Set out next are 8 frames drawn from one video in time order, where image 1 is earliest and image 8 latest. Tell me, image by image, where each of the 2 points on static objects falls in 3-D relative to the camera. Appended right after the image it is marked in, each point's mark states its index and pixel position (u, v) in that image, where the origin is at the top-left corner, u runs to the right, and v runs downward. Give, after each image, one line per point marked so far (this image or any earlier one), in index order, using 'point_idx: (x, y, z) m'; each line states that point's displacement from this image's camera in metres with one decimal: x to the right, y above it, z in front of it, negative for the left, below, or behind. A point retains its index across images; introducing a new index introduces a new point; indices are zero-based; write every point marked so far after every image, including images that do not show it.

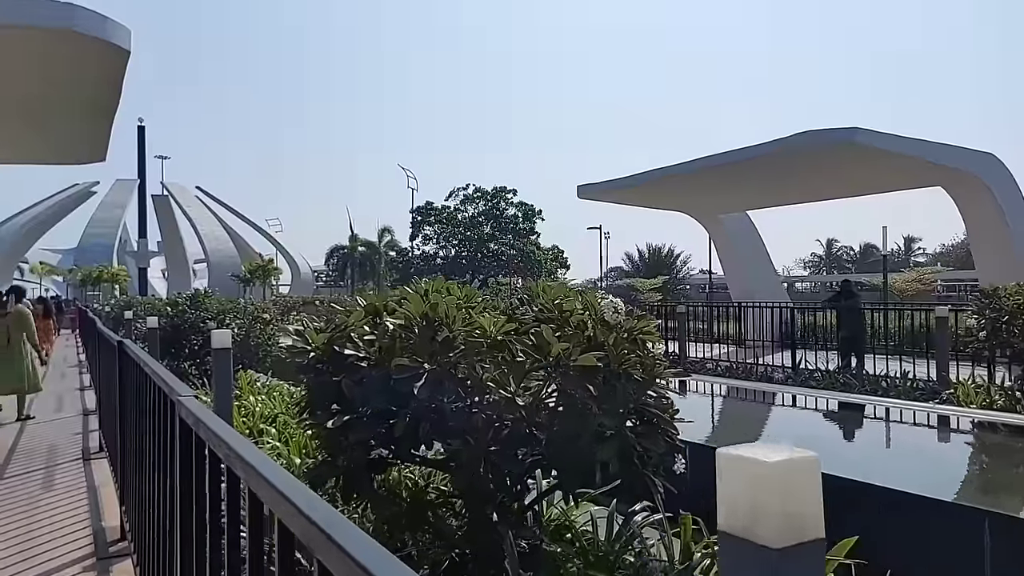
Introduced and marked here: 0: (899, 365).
0: (+4.1, -0.8, +8.0) m
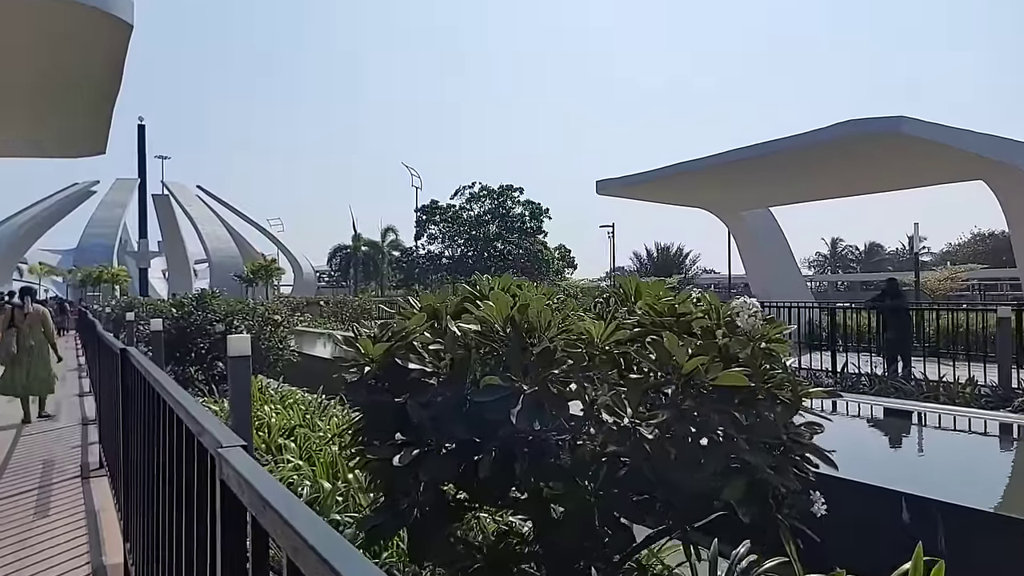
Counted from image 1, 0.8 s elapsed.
0: (+4.3, -0.8, +7.5) m
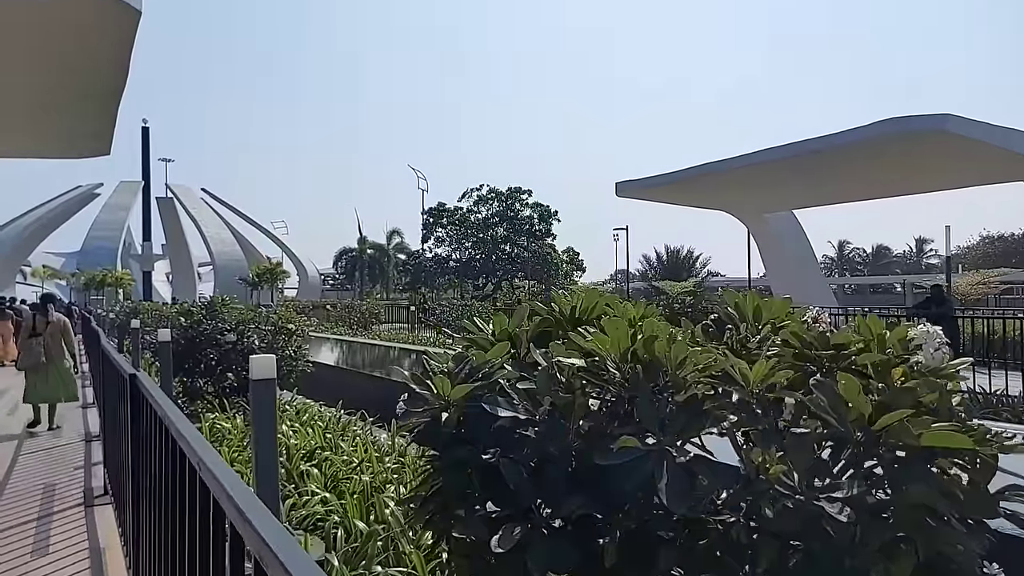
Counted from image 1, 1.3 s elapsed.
0: (+4.6, -0.9, +7.1) m
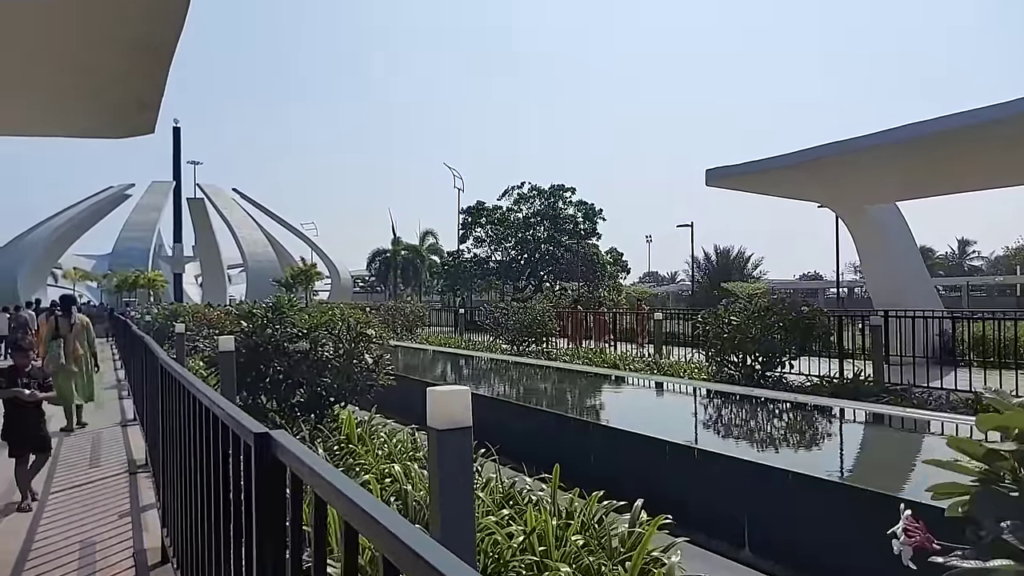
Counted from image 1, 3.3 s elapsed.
0: (+5.6, -0.9, +5.7) m
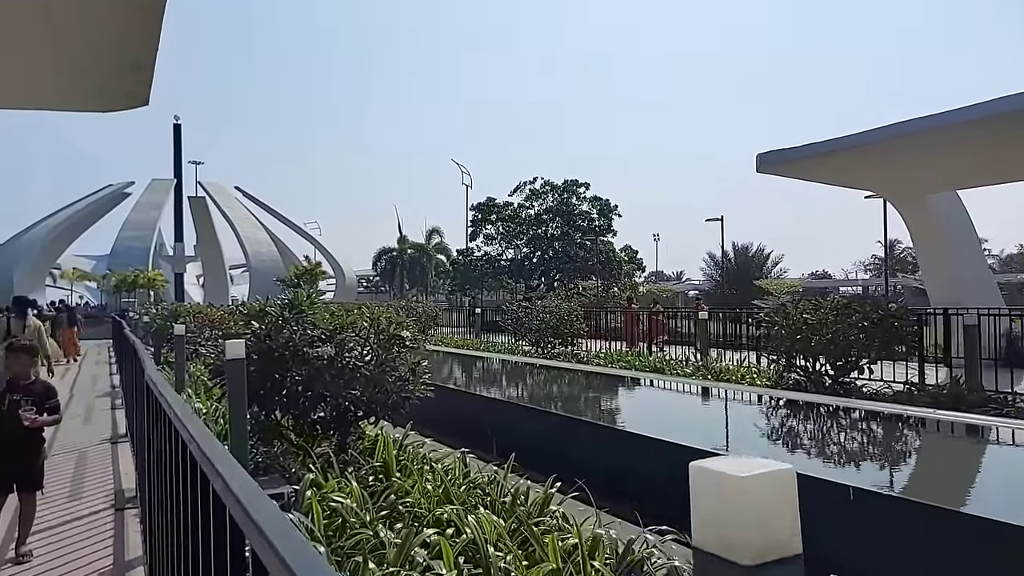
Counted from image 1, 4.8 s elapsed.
0: (+6.0, -0.8, +4.7) m
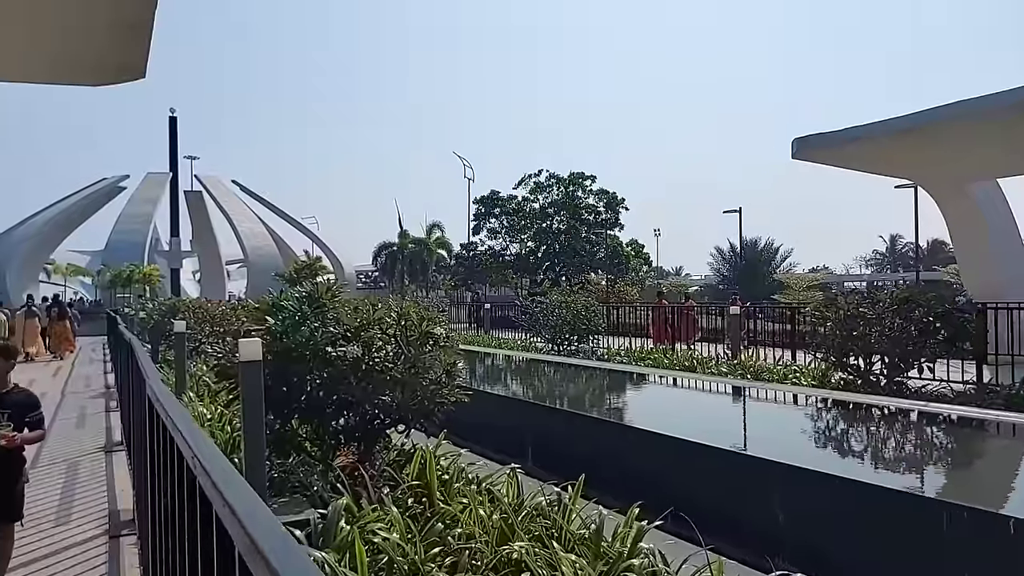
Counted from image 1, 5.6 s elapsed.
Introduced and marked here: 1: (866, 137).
0: (+6.3, -0.7, +4.1) m
1: (+4.7, +2.0, +9.9) m
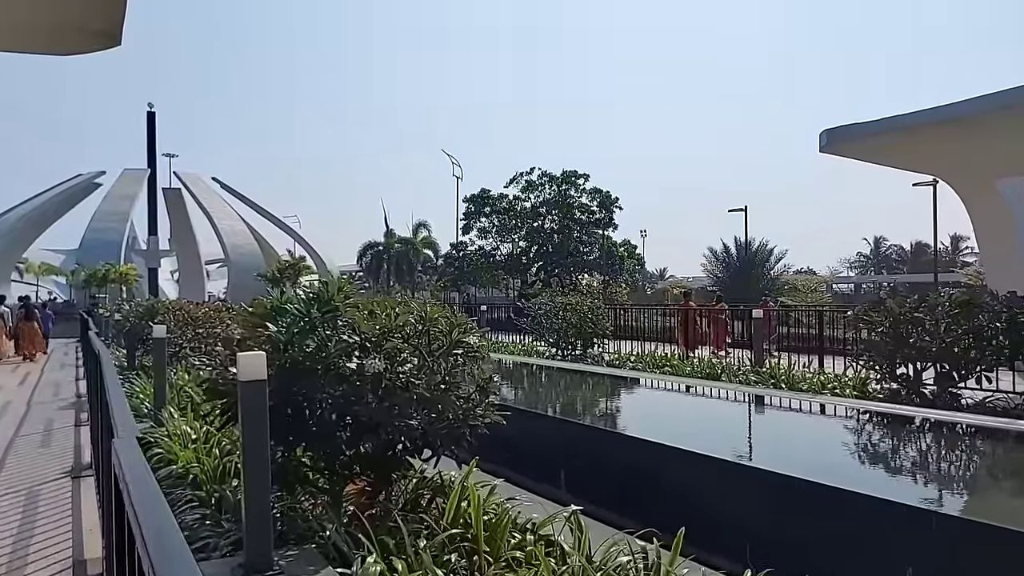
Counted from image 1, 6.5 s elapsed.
0: (+6.5, -0.8, +3.6) m
1: (+4.8, +1.9, +9.4) m
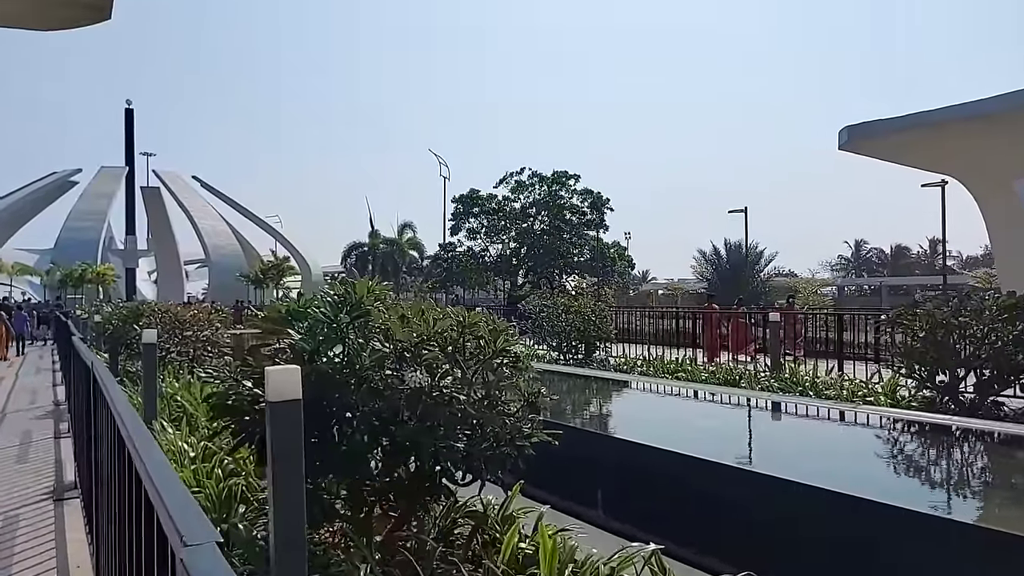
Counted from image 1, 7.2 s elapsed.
0: (+6.7, -0.8, +3.3) m
1: (+4.9, +1.9, +9.1) m
